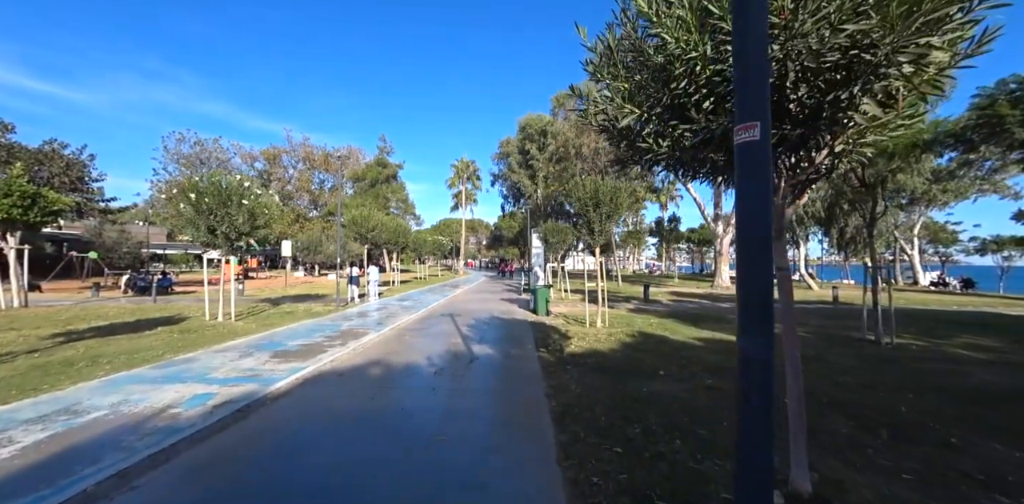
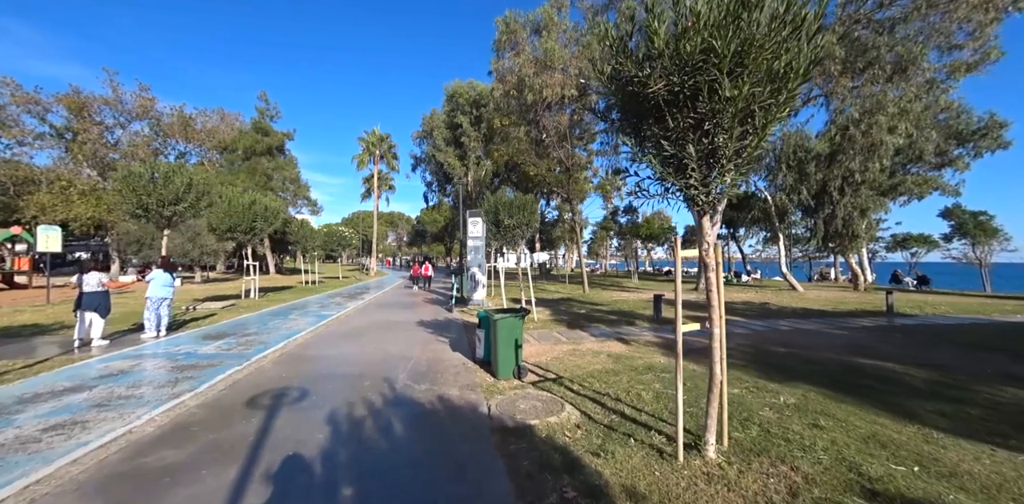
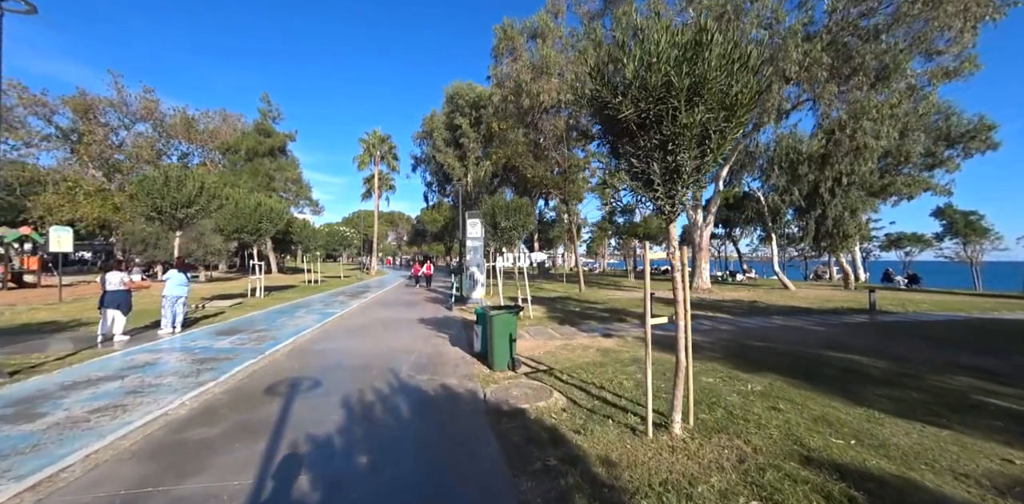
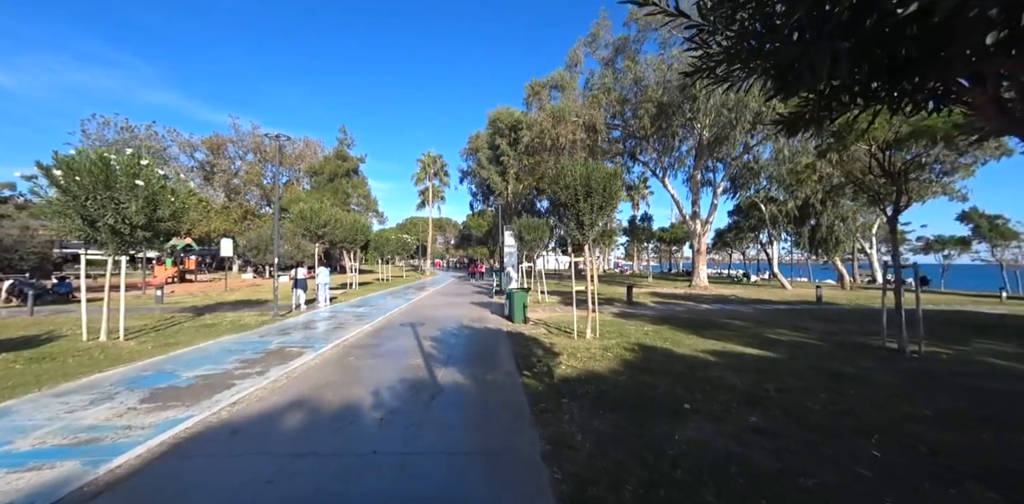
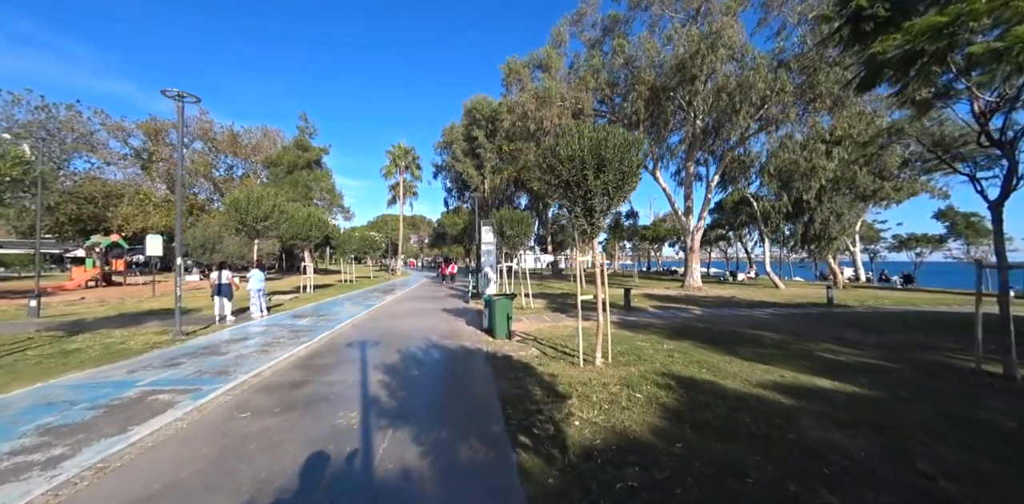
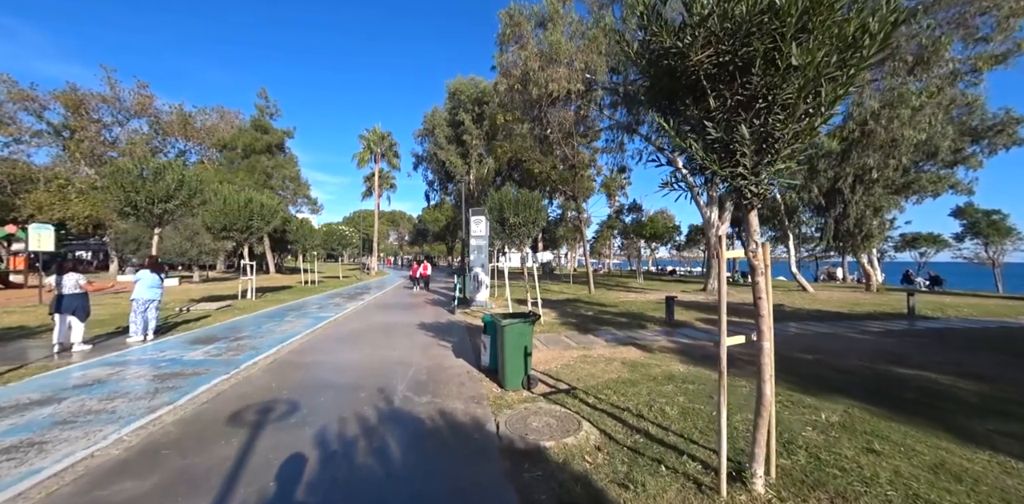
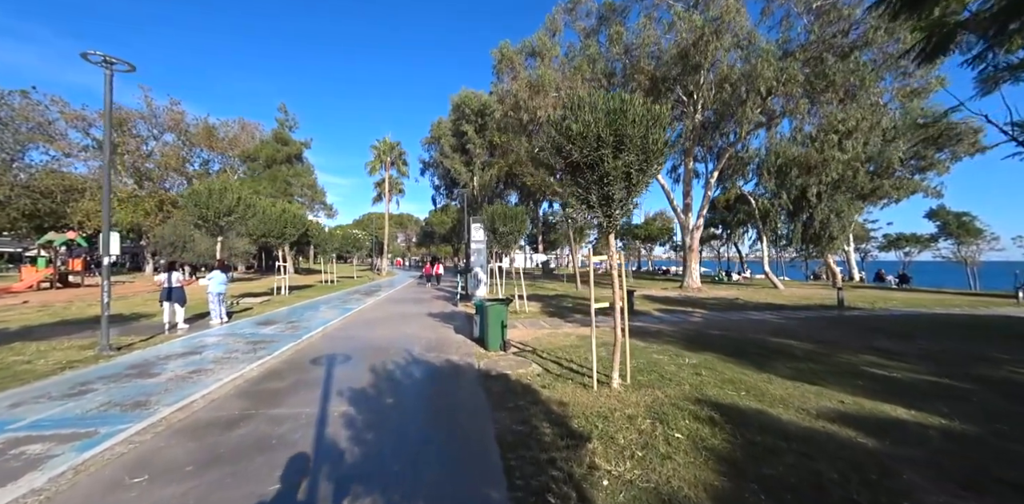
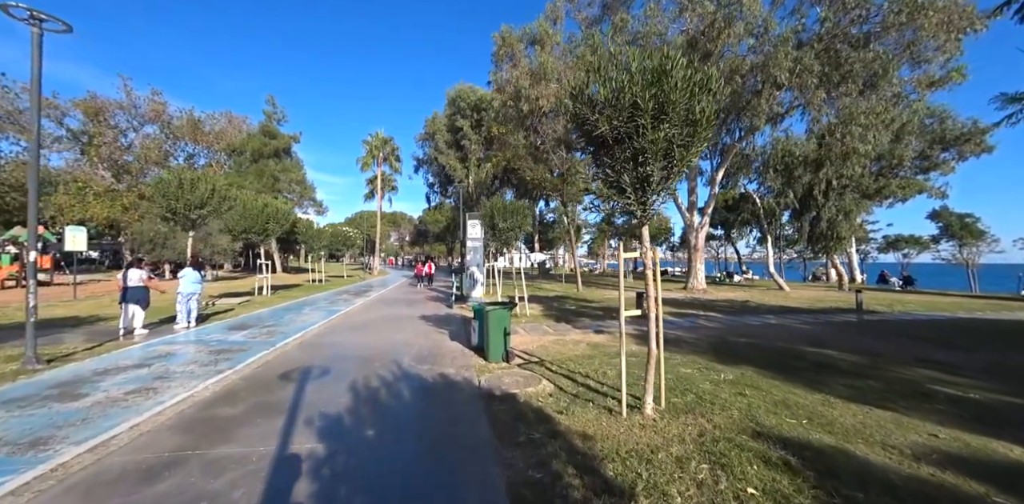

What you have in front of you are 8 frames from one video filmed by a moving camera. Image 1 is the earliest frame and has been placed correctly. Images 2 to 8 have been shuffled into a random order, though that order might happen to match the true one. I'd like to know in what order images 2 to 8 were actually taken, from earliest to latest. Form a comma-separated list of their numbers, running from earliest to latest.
4, 5, 7, 8, 3, 2, 6
